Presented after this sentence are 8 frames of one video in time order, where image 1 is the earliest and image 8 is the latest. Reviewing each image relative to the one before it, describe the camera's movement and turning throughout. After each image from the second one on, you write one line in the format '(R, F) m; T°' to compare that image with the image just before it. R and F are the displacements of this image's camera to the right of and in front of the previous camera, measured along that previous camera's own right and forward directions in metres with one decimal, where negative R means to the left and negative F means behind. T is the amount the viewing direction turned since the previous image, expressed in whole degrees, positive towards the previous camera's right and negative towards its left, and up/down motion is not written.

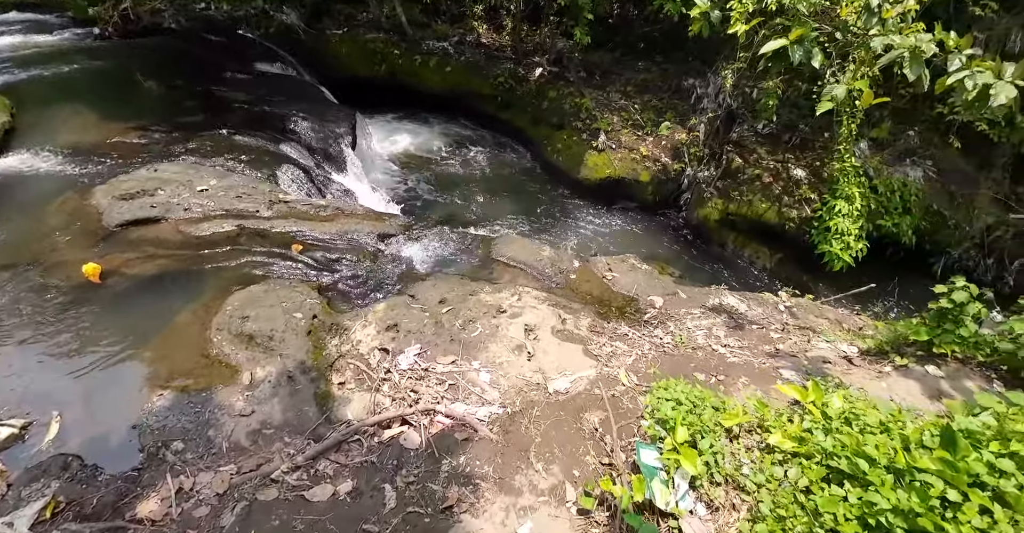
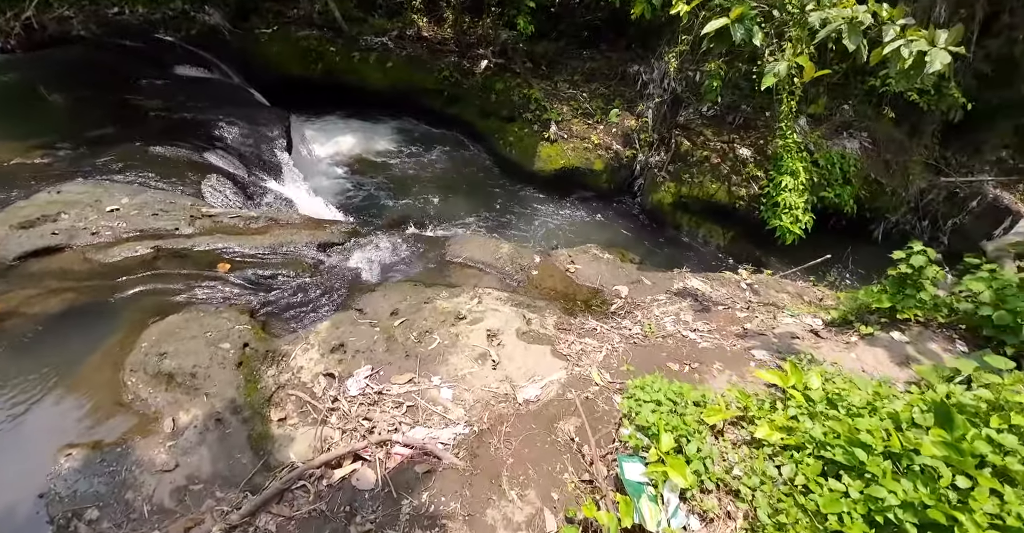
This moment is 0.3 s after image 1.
(0.0, +0.2) m; +4°
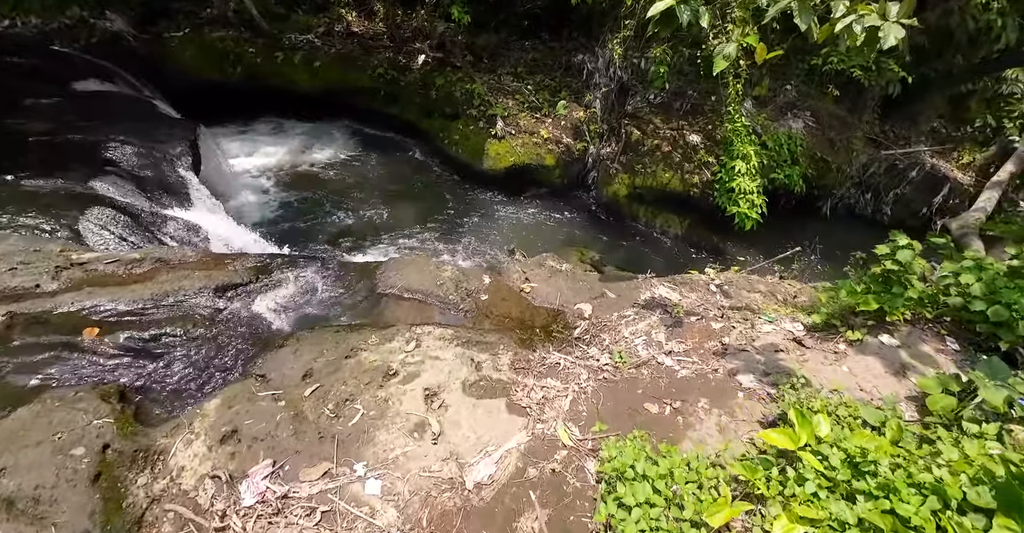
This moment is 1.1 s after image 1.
(+0.1, +0.4) m; +4°
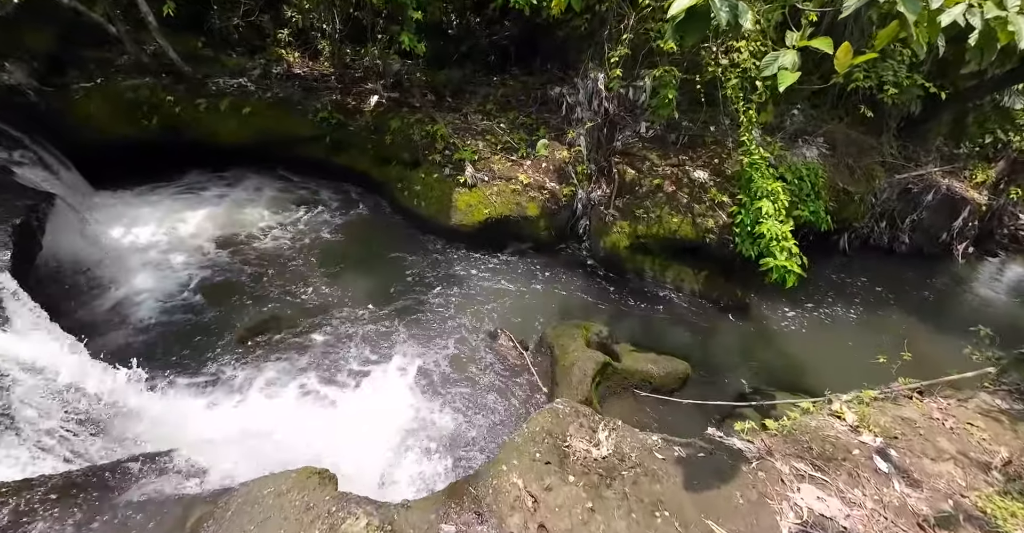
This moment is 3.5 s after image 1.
(0.0, +1.3) m; +2°
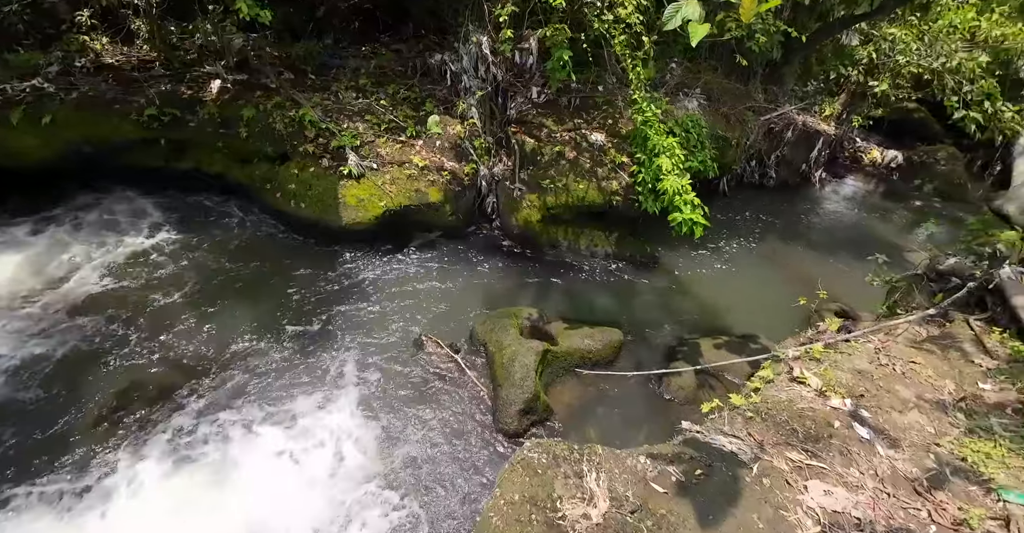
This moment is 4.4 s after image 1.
(-0.1, +0.4) m; +11°
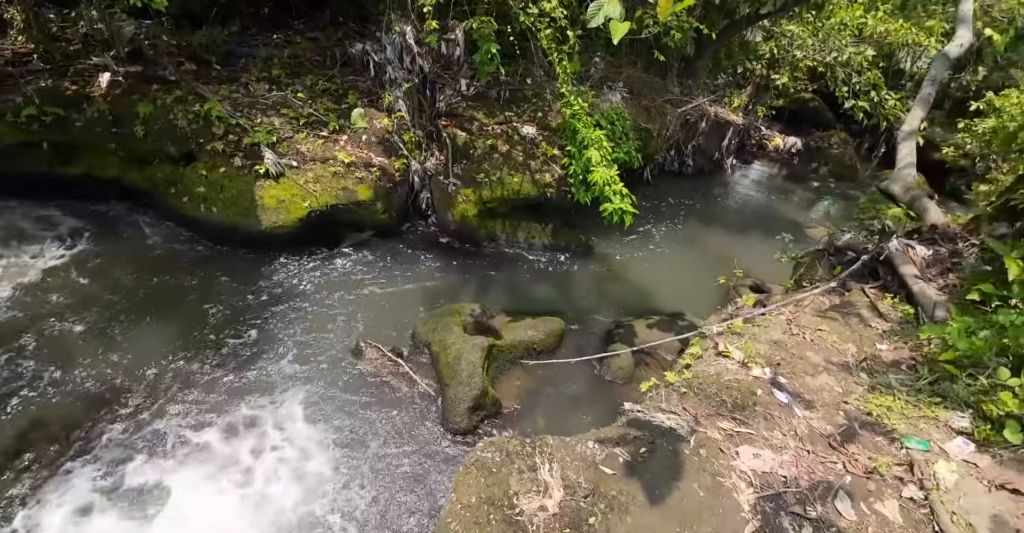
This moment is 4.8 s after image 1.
(-0.1, 0.0) m; +8°
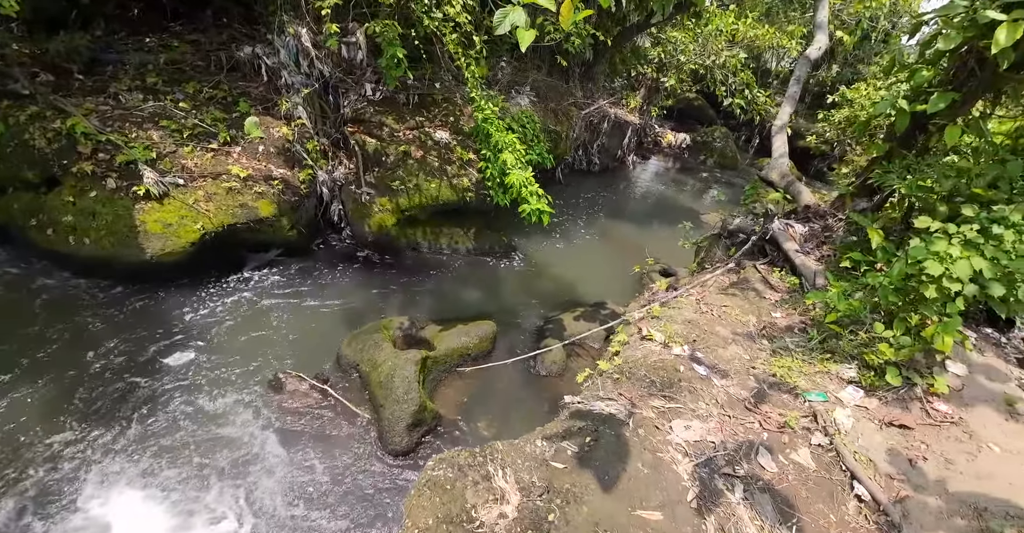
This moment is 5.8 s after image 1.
(-0.1, 0.0) m; +10°
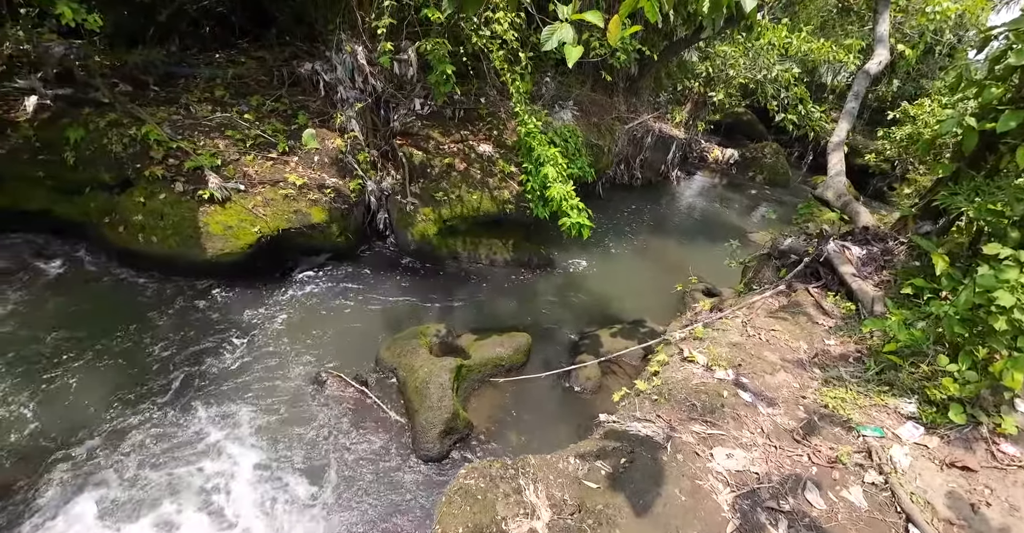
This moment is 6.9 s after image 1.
(0.0, 0.0) m; -5°
